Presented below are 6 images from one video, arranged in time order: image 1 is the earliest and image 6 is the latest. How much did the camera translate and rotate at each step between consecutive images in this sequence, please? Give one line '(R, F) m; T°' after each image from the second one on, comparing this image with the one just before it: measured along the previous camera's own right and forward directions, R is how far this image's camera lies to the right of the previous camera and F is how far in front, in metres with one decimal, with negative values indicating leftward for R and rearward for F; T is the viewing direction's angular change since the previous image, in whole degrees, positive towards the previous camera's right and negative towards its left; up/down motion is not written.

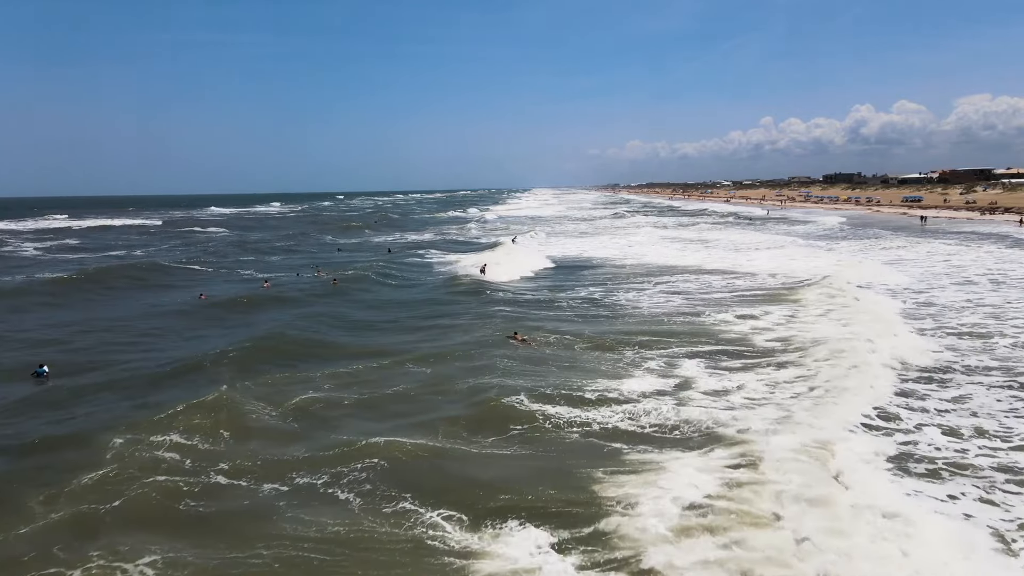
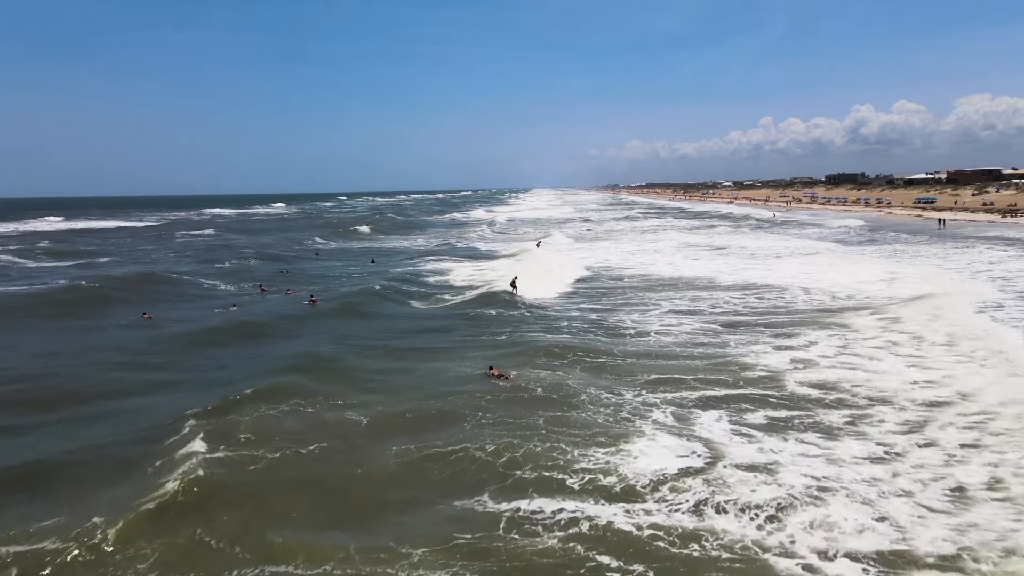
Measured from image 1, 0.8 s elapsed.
(+0.4, +3.2) m; 0°
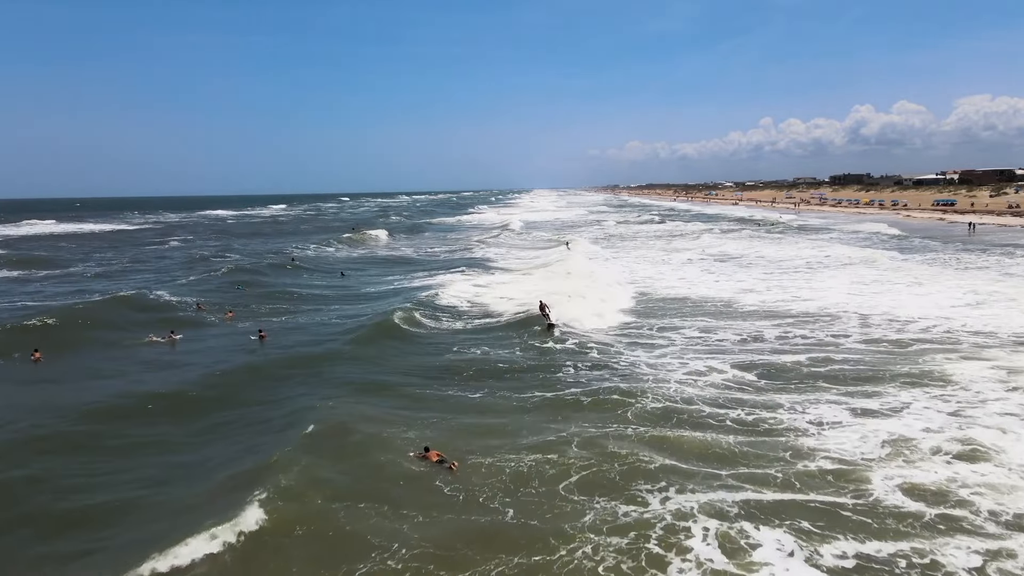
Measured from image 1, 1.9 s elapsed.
(+0.5, +4.3) m; 0°
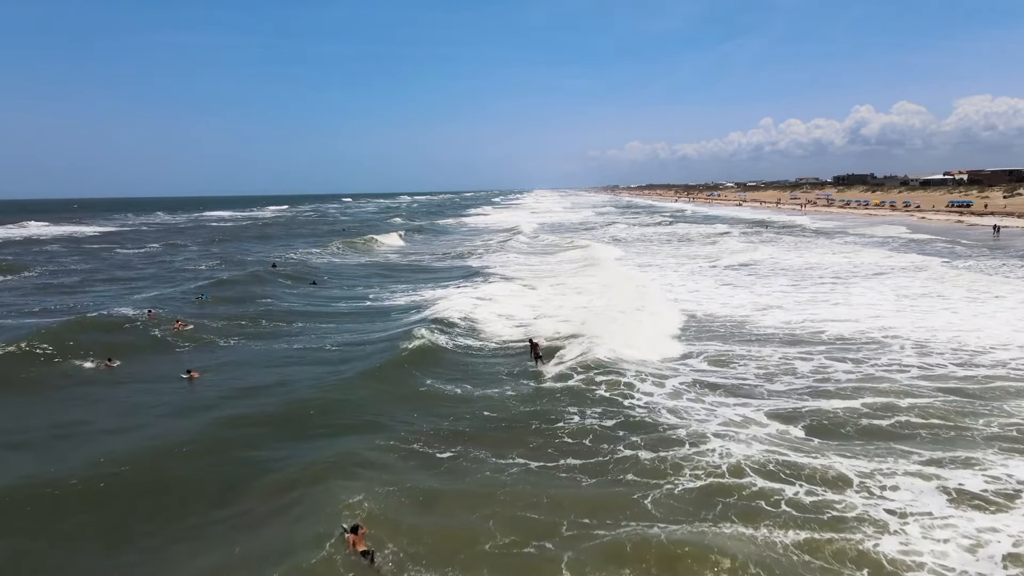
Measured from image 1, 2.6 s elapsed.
(+0.3, +2.9) m; 0°
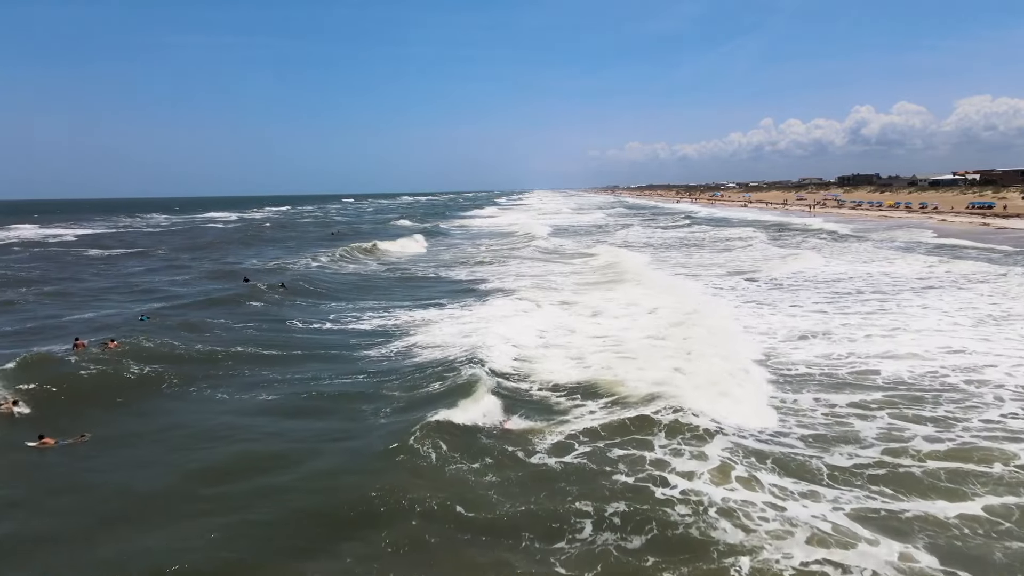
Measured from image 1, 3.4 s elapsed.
(+0.3, +3.4) m; 0°
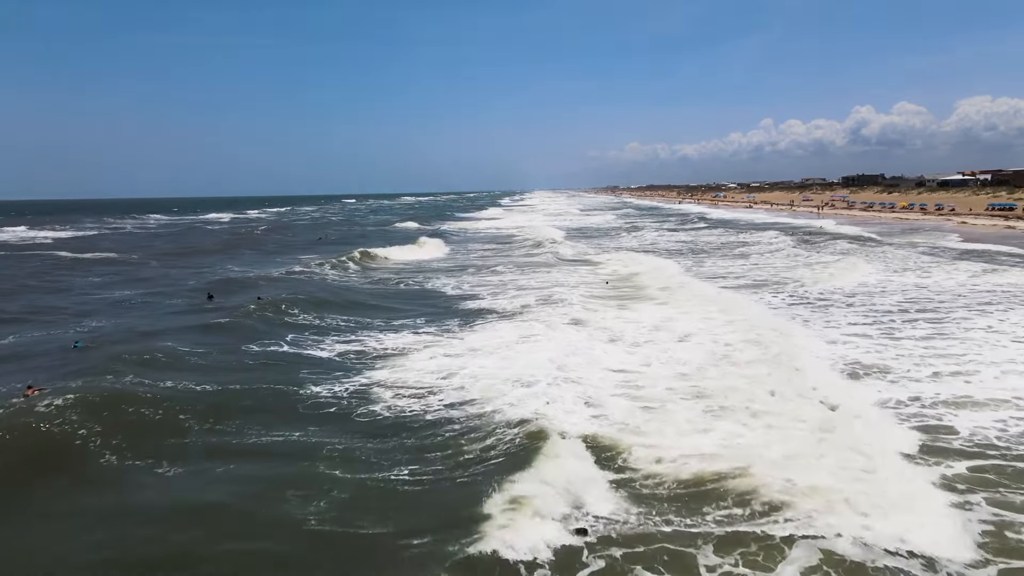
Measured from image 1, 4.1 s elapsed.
(+0.5, +2.1) m; 0°
